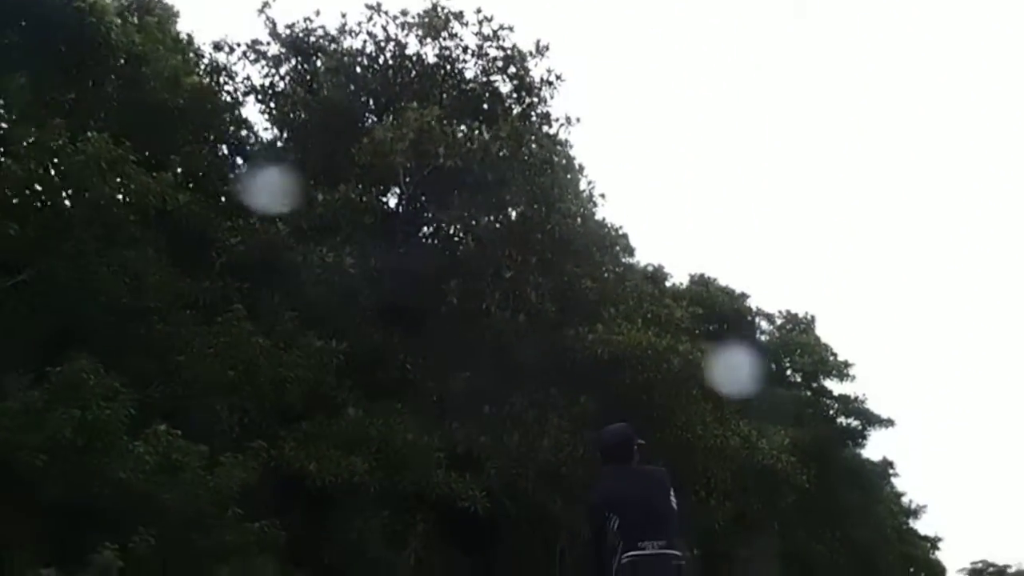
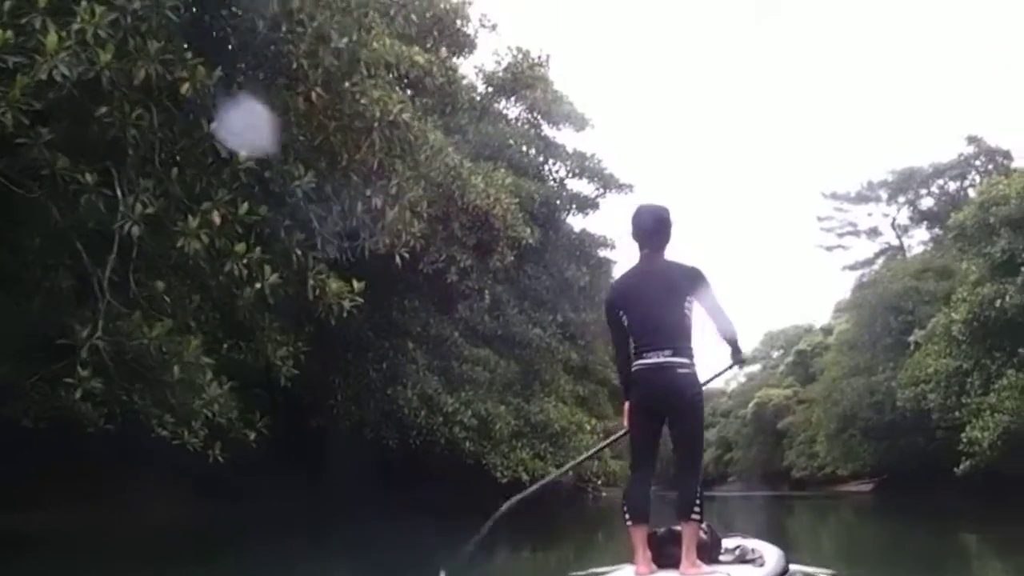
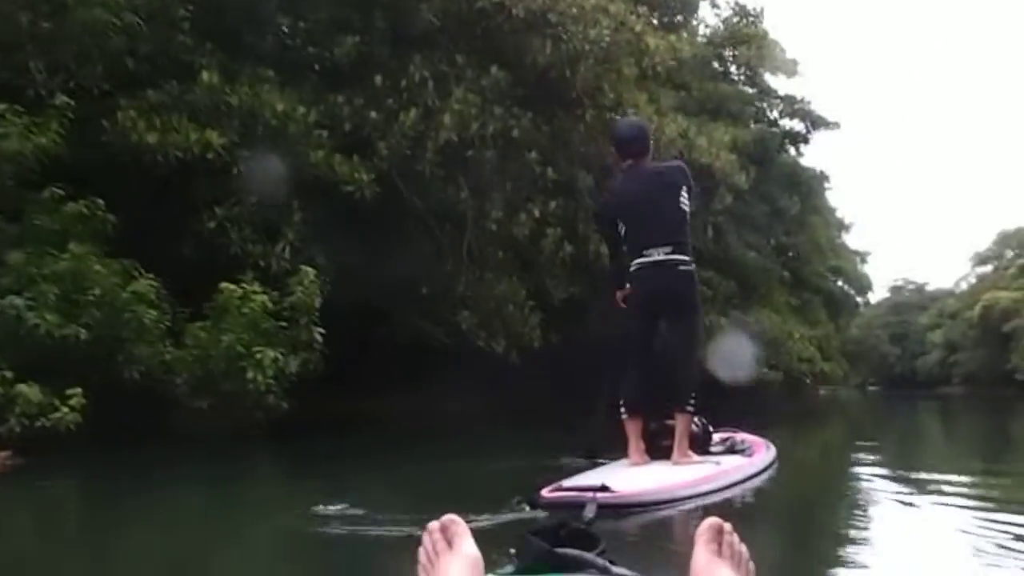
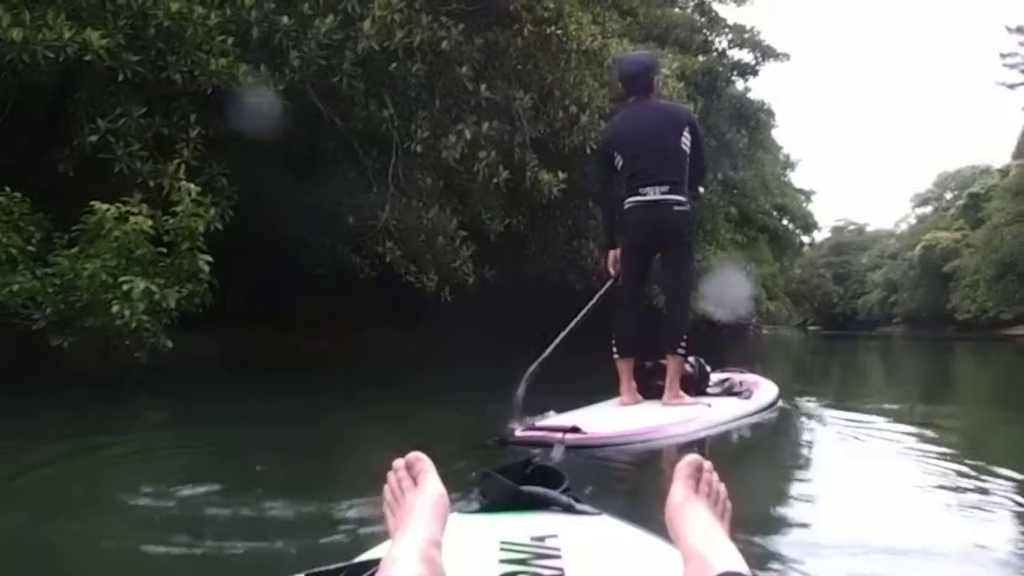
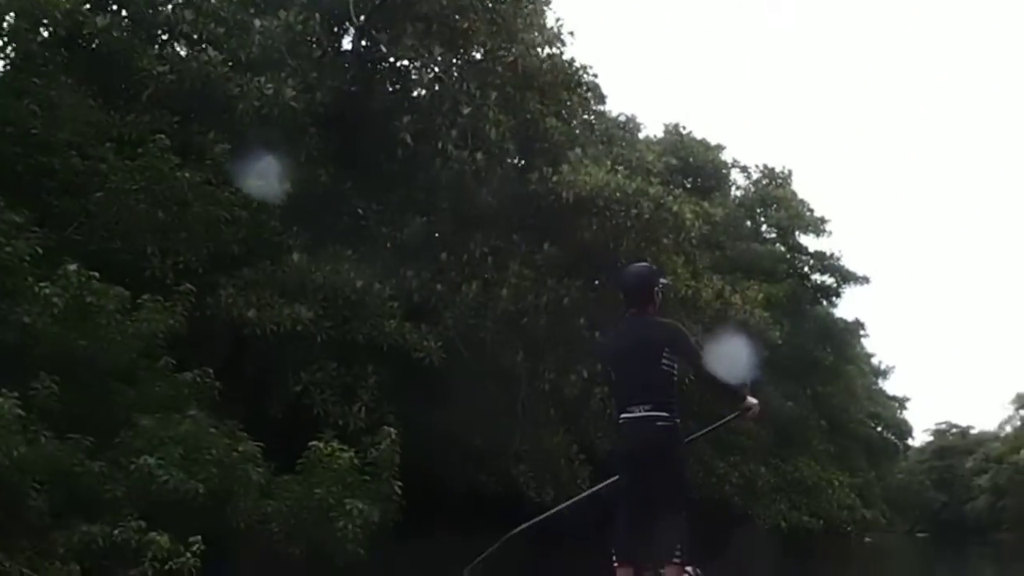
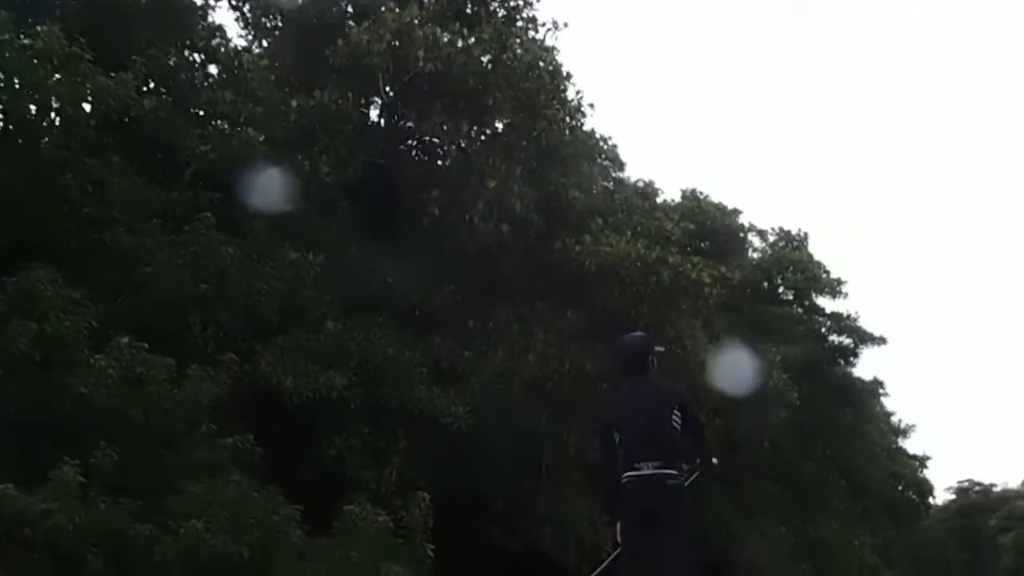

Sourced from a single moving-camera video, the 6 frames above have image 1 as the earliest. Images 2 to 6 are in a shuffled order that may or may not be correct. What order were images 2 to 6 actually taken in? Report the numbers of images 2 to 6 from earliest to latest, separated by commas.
6, 5, 3, 4, 2
